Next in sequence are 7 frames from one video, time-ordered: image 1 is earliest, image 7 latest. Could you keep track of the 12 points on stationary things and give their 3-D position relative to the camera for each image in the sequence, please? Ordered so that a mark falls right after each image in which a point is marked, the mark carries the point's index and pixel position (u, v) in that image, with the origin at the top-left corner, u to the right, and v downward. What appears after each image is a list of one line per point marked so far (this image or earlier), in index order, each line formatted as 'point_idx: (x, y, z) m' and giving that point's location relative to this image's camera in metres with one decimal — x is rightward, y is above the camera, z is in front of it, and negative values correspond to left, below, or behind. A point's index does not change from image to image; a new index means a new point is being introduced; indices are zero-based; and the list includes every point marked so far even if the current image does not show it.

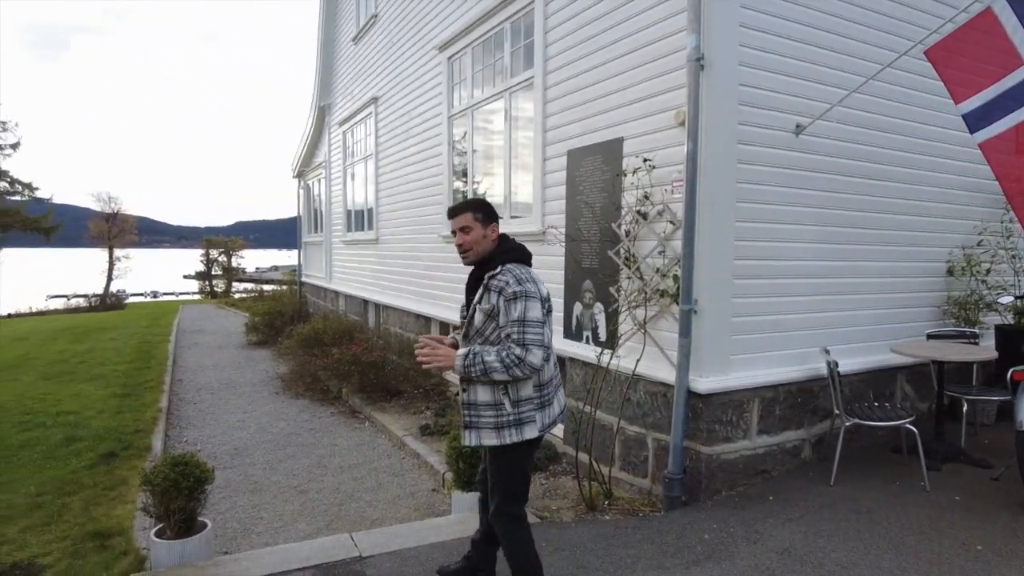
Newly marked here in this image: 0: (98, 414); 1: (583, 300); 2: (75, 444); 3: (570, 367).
0: (-4.6, -1.4, +7.0) m
1: (+0.6, -0.1, +5.2) m
2: (-4.0, -1.5, +5.9) m
3: (+0.5, -0.7, +5.4) m
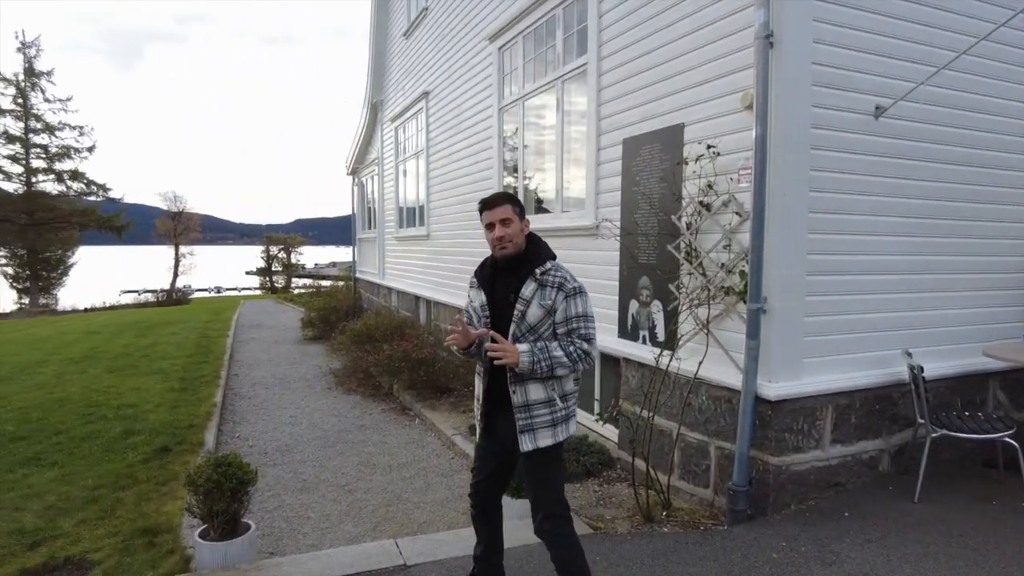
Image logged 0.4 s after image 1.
0: (-4.0, -1.4, +7.2) m
1: (+1.0, -0.1, +4.9) m
2: (-3.6, -1.4, +6.0) m
3: (+0.9, -0.6, +5.1) m
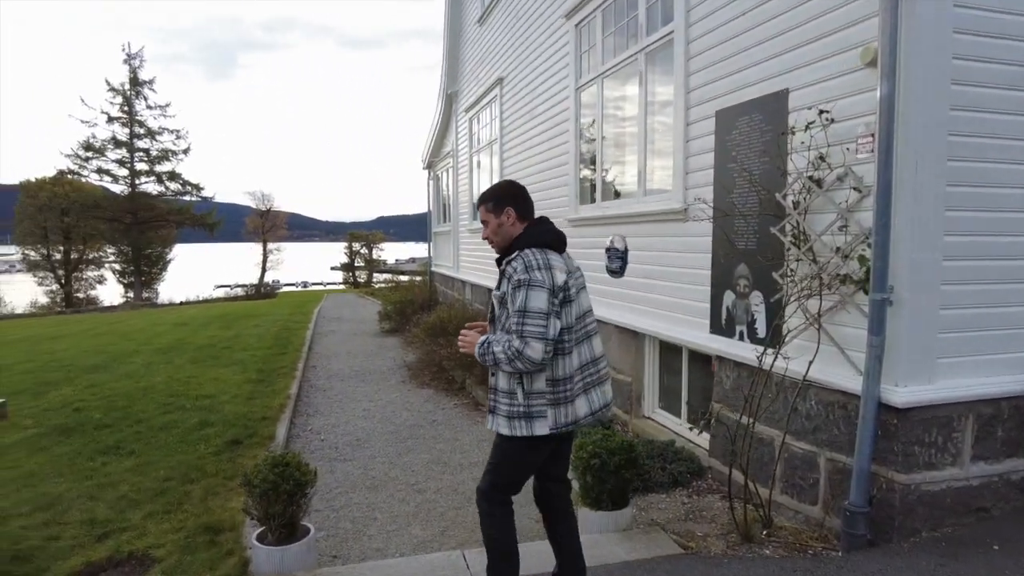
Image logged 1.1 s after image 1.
0: (-3.2, -1.3, +7.2) m
1: (+1.5, 0.0, +4.3) m
2: (-2.9, -1.3, +6.0) m
3: (+1.5, -0.6, +4.6) m
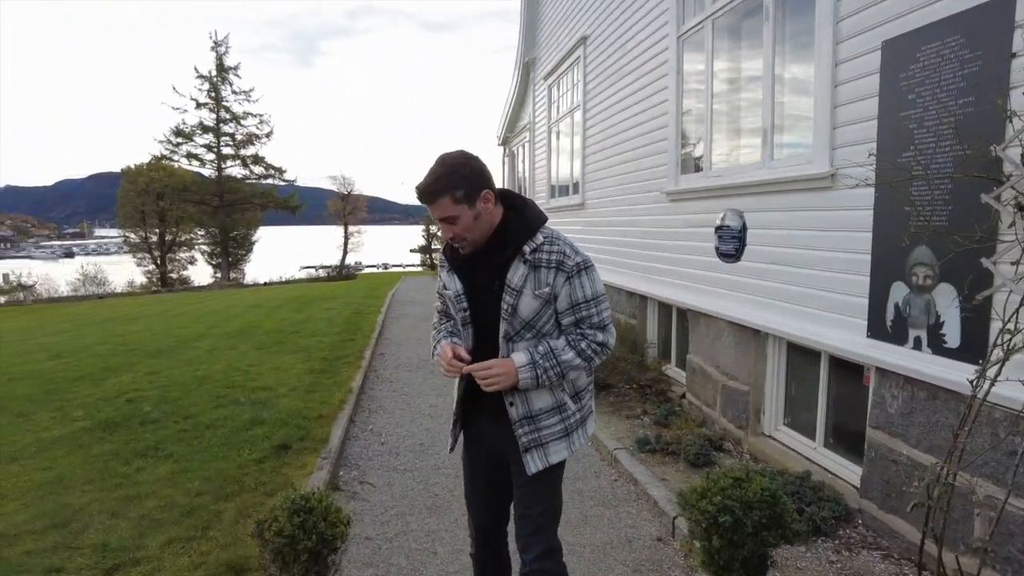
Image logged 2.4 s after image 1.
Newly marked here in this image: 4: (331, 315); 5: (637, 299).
0: (-2.3, -1.1, +6.6) m
1: (+2.0, 0.0, +3.2) m
2: (-2.2, -1.2, +5.4) m
3: (+2.0, -0.5, +3.4) m
4: (-3.8, -0.5, +13.3) m
5: (+1.4, -0.1, +7.2) m
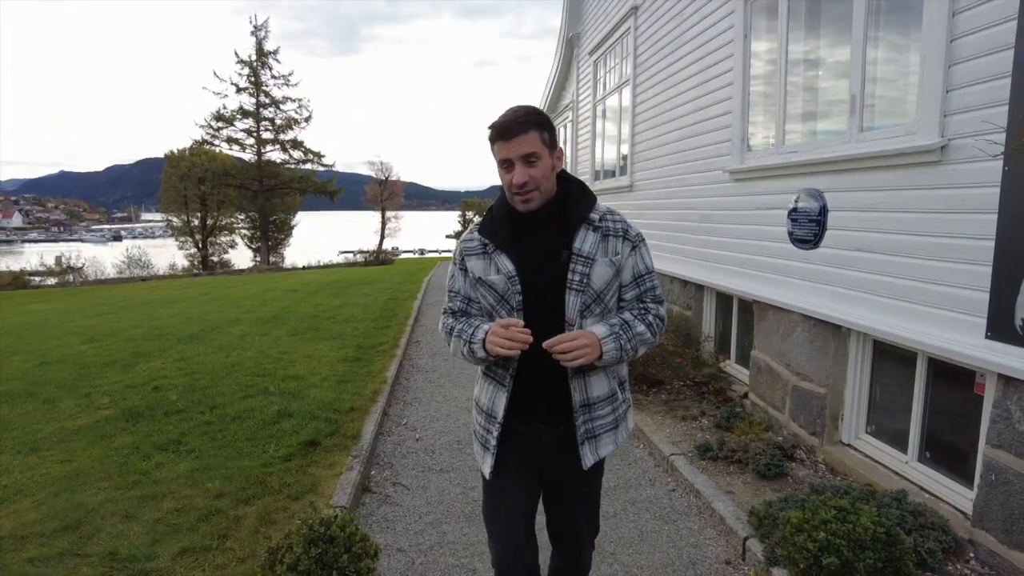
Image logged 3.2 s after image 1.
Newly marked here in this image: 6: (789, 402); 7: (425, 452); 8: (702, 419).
0: (-1.9, -1.0, +6.3) m
1: (+2.2, +0.1, +2.6) m
2: (-1.8, -1.1, +5.0) m
3: (+2.2, -0.5, +2.9) m
4: (-3.0, -0.2, +13.0) m
5: (+1.9, 0.0, +6.7) m
6: (+2.0, -0.8, +4.7) m
7: (-0.7, -1.3, +5.0) m
8: (+1.5, -1.1, +5.2) m
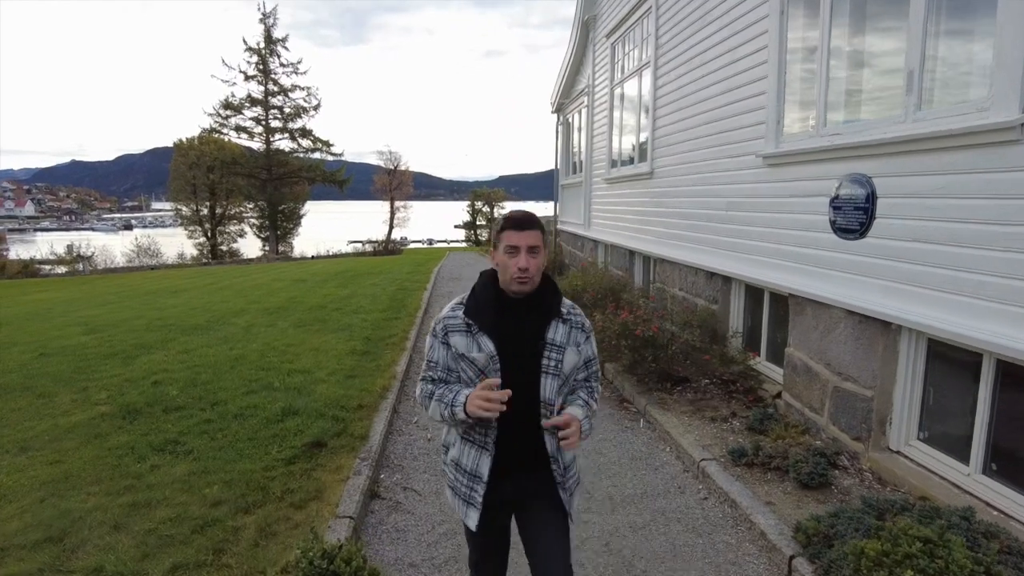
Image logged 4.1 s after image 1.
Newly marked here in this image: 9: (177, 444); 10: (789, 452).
0: (-1.7, -0.9, +6.0) m
1: (+2.4, +0.1, +2.3) m
2: (-1.7, -1.0, +4.8) m
3: (+2.3, -0.5, +2.6) m
4: (-2.7, 0.0, +12.7) m
5: (+2.0, +0.1, +6.3) m
6: (+2.1, -0.8, +4.3) m
7: (-0.5, -1.2, +4.7) m
8: (+1.7, -1.0, +4.8) m
9: (-2.3, -1.1, +4.3) m
10: (+1.7, -1.0, +4.1) m
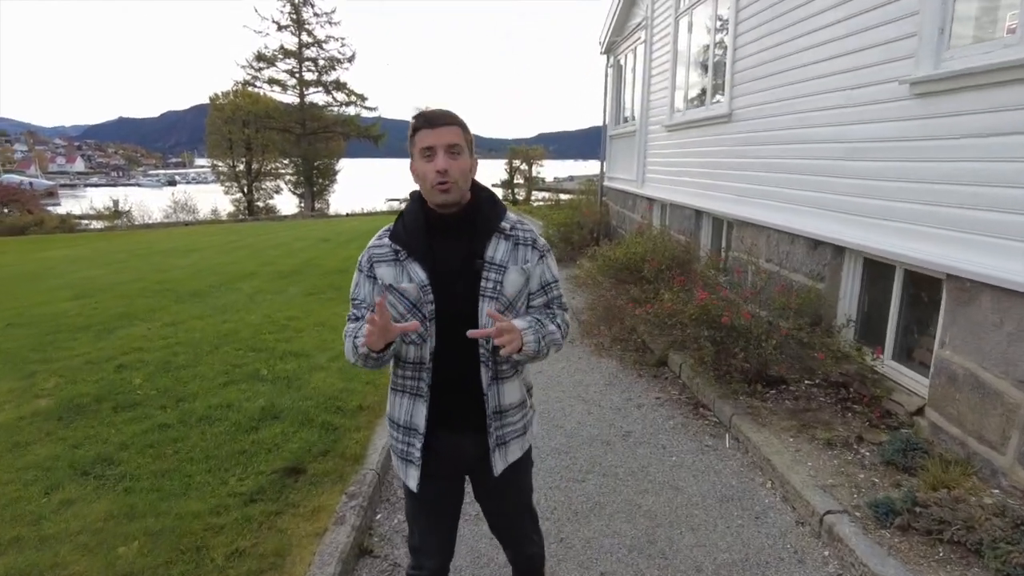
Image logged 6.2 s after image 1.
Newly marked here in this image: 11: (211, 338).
0: (-1.4, -0.6, +4.9) m
1: (+2.5, 0.0, +0.9) m
2: (-1.4, -0.8, +3.7) m
3: (+2.5, -0.5, +1.2) m
4: (-2.0, +0.6, +11.6) m
5: (+2.4, +0.3, +4.9) m
6: (+2.4, -0.7, +3.0) m
7: (-0.3, -1.1, +3.5) m
8: (+1.9, -0.9, +3.5) m
9: (-2.1, -0.9, +3.3) m
10: (+1.9, -1.0, +2.8) m
11: (-2.6, -0.4, +5.5) m
